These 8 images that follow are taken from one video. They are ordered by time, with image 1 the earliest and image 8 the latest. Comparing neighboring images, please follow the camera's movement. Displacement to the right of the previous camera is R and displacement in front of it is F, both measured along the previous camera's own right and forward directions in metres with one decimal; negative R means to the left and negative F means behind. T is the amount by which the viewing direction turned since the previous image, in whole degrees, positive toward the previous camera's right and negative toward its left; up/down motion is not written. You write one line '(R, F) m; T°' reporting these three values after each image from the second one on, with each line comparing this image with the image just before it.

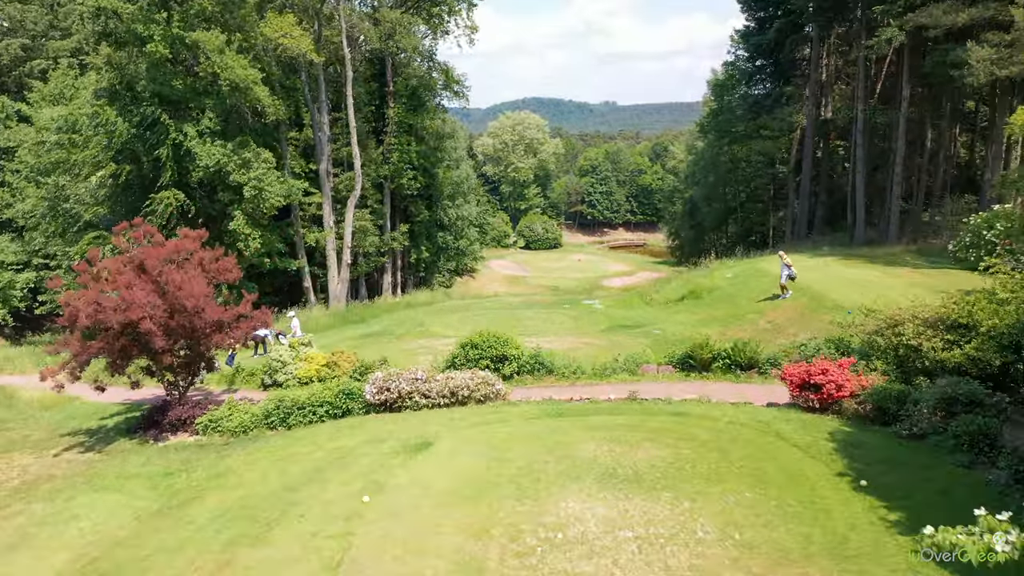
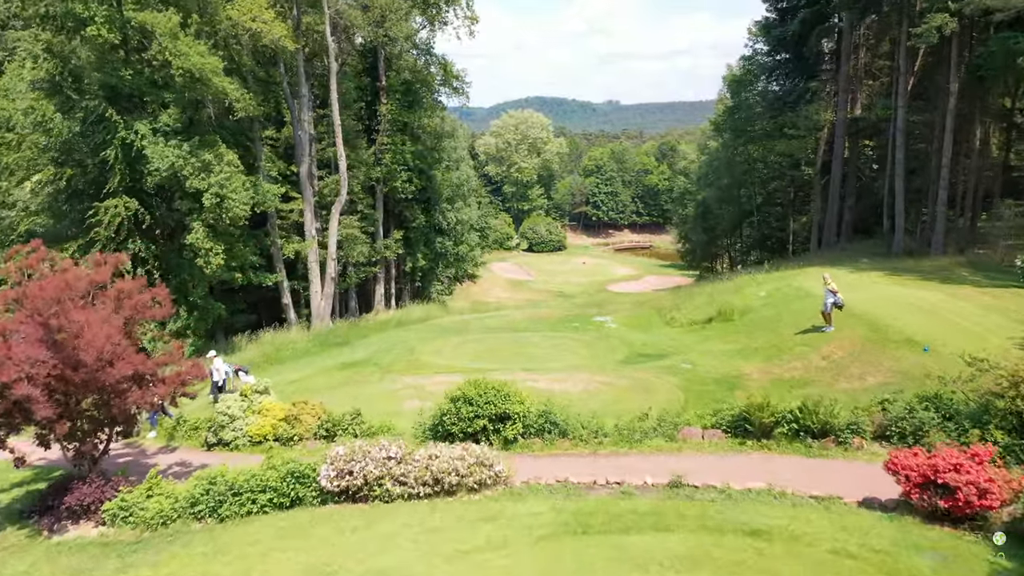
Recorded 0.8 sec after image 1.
(0.0, +2.9) m; 0°
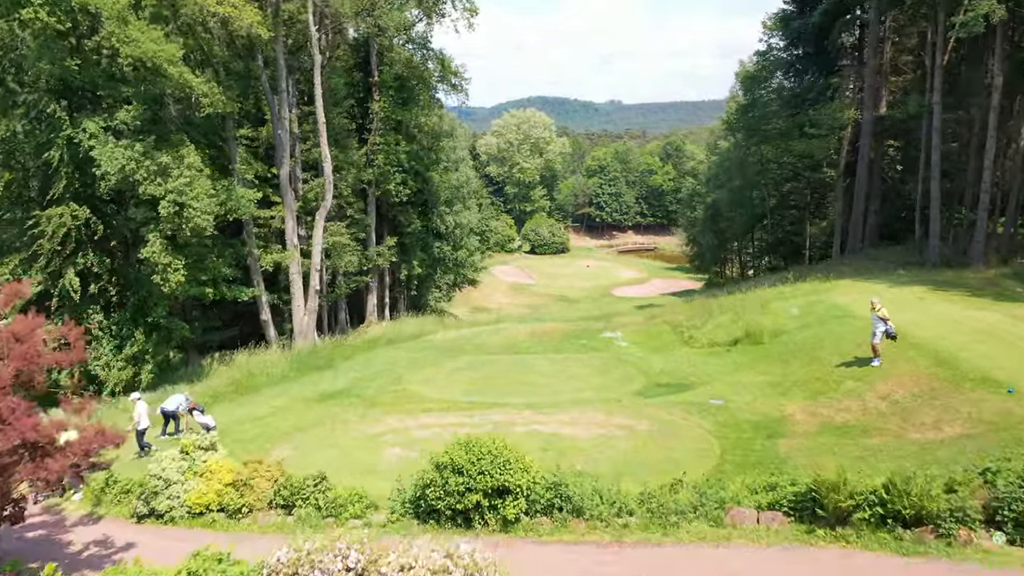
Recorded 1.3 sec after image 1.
(0.0, +2.2) m; 0°
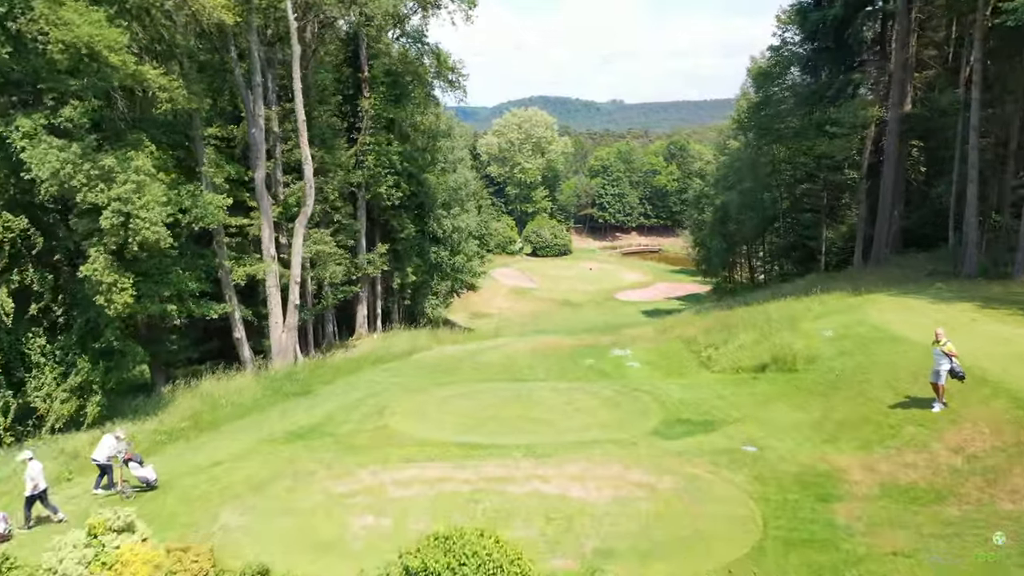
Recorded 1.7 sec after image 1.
(+0.1, +2.1) m; 0°
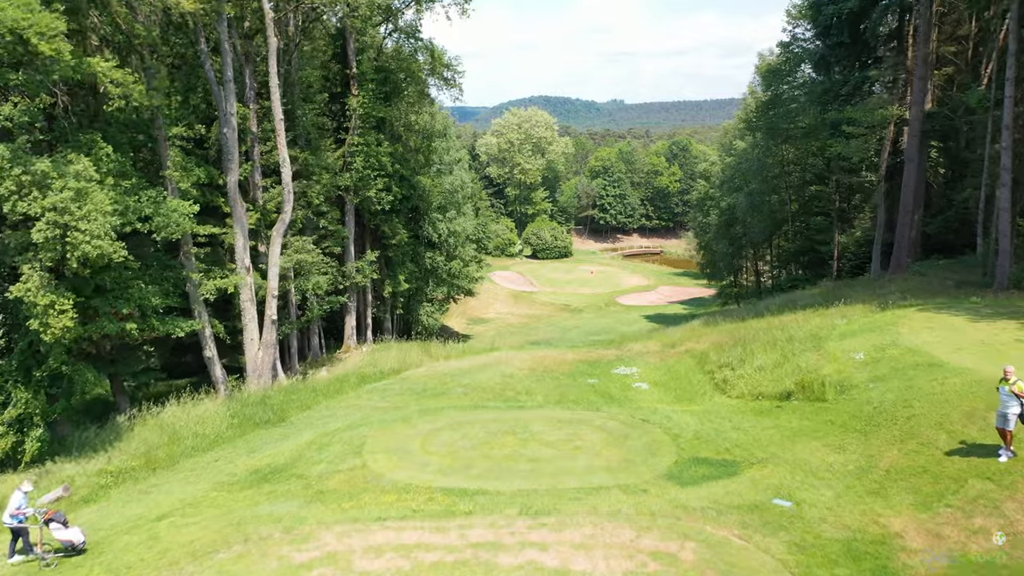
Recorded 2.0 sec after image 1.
(+0.1, +1.7) m; 0°
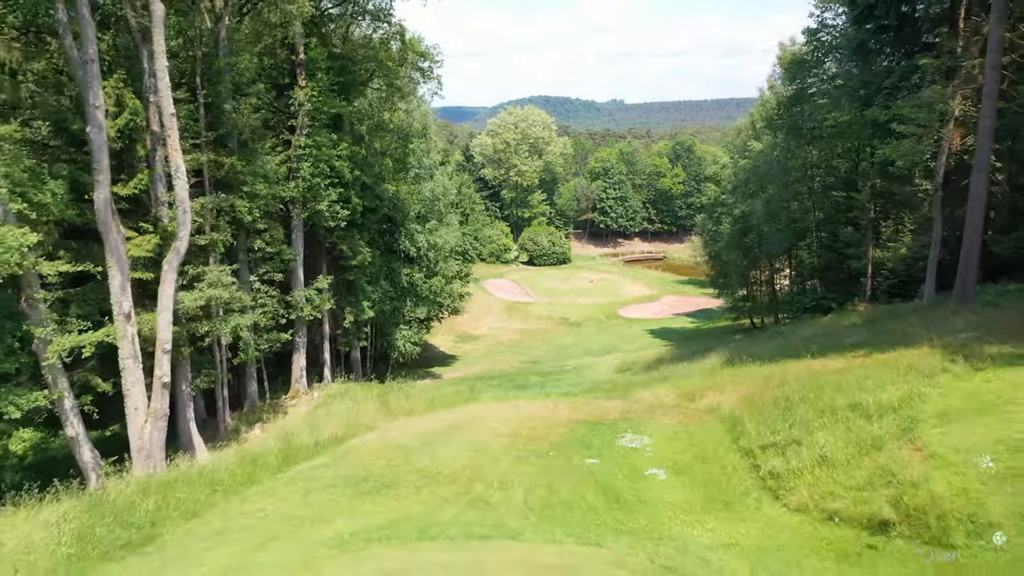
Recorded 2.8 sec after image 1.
(+0.5, +4.8) m; 0°
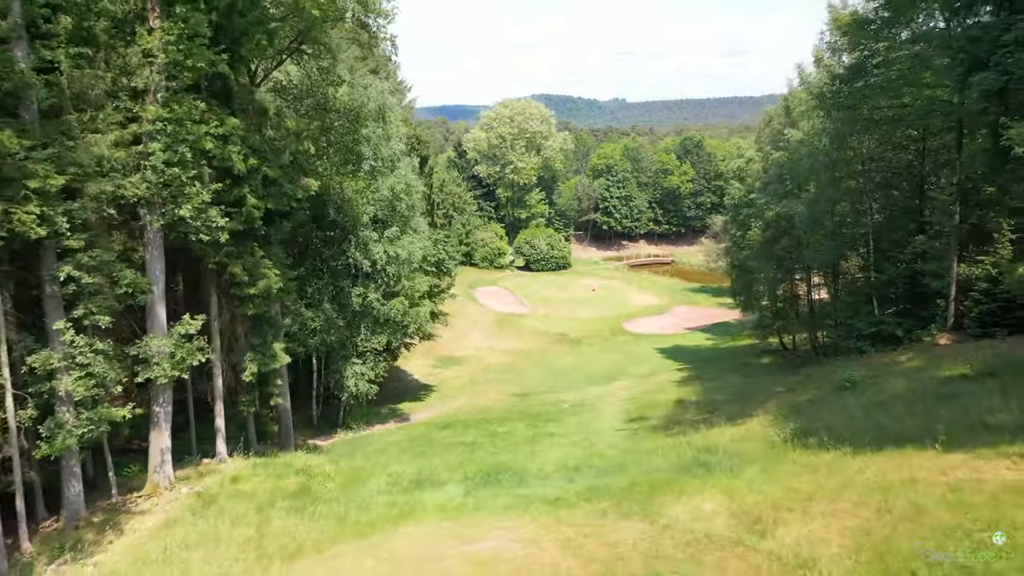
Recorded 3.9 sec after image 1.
(+0.7, +7.6) m; 0°
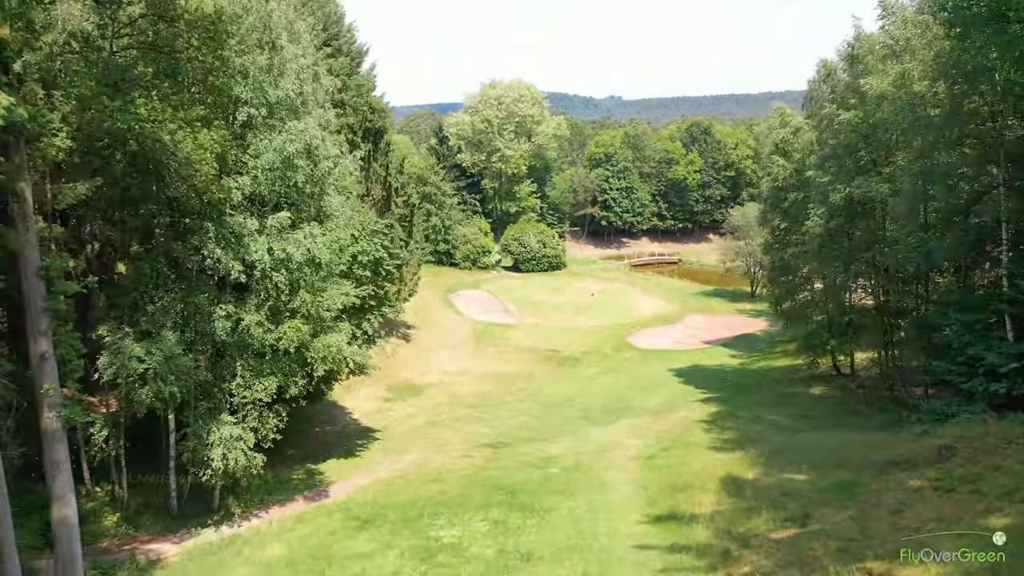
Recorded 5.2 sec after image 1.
(+0.9, +10.2) m; 0°
